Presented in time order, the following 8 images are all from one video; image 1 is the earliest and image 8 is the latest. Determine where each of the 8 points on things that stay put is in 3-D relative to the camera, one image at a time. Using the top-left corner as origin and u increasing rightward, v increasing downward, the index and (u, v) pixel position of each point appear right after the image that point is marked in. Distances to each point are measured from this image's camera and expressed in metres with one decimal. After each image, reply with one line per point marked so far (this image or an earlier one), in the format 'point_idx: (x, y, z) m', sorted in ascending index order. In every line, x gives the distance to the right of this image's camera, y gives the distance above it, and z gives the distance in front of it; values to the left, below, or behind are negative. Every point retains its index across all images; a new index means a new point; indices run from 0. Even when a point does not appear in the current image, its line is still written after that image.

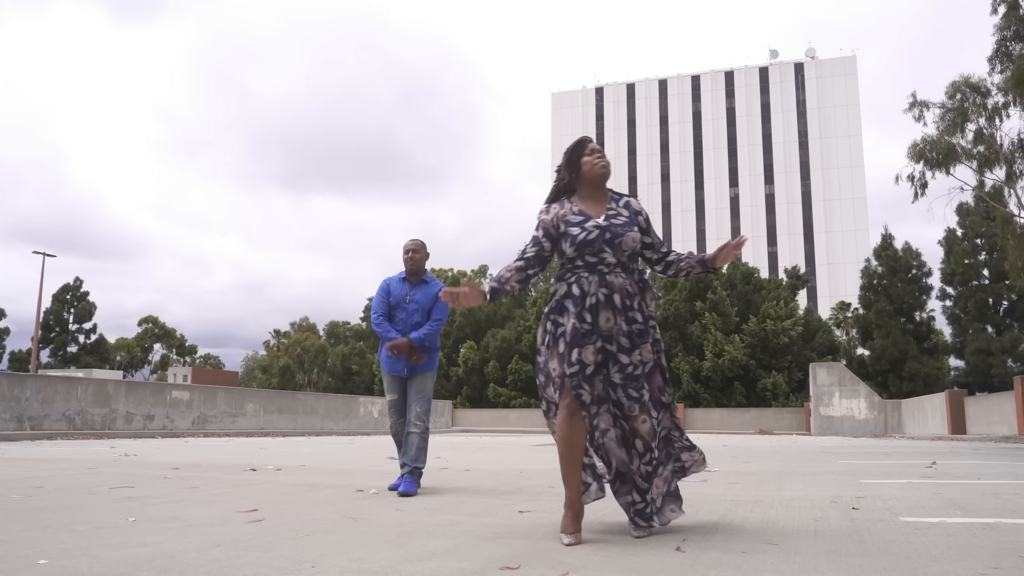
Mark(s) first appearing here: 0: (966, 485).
0: (+3.0, -1.3, +5.5) m
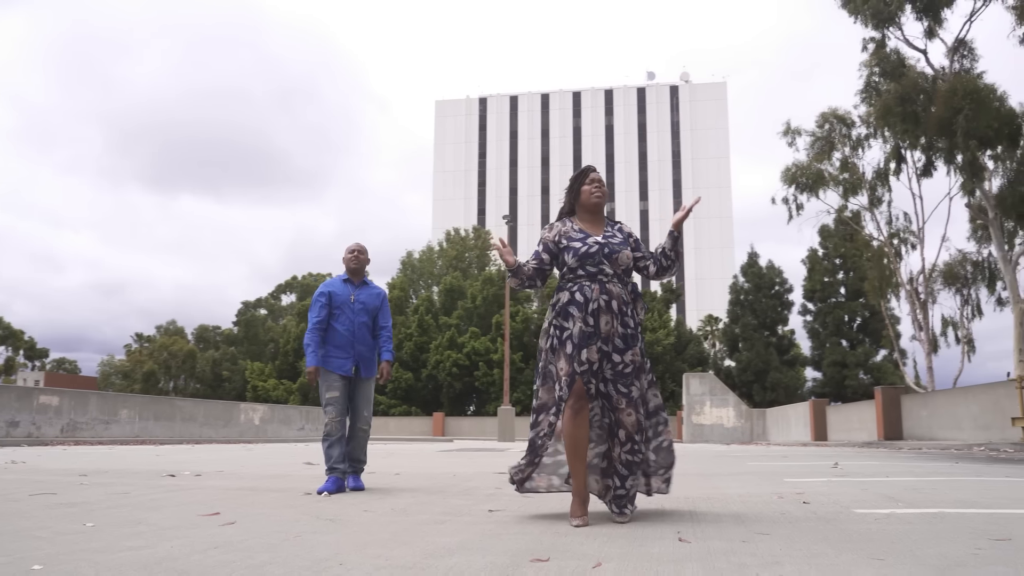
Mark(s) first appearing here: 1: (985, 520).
0: (+2.7, -1.4, +5.9) m
1: (+2.2, -1.1, +3.8) m
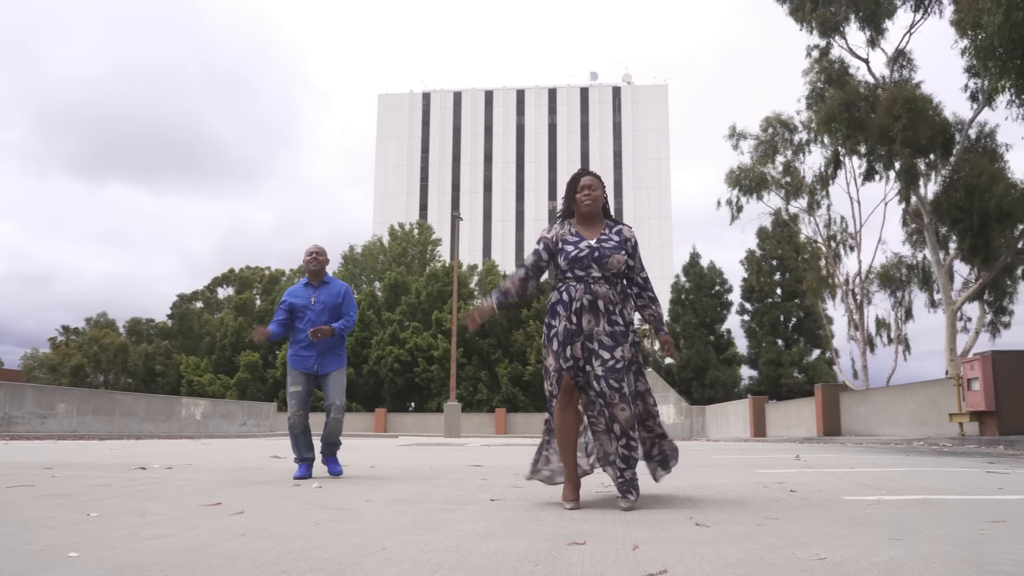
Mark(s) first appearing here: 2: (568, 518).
0: (+2.5, -1.4, +6.1) m
1: (+2.2, -1.0, +4.0) m
2: (+0.2, -1.0, +3.6) m
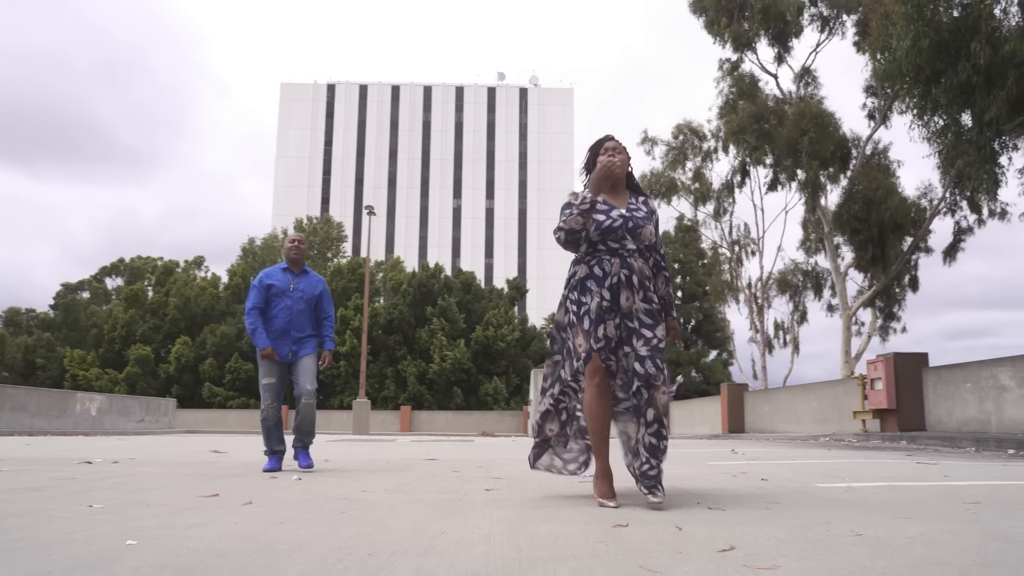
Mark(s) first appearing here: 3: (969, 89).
0: (+2.3, -1.4, +6.5) m
1: (+2.3, -1.1, +4.4) m
2: (+0.3, -1.0, +3.7) m
3: (+7.5, +3.2, +13.5) m
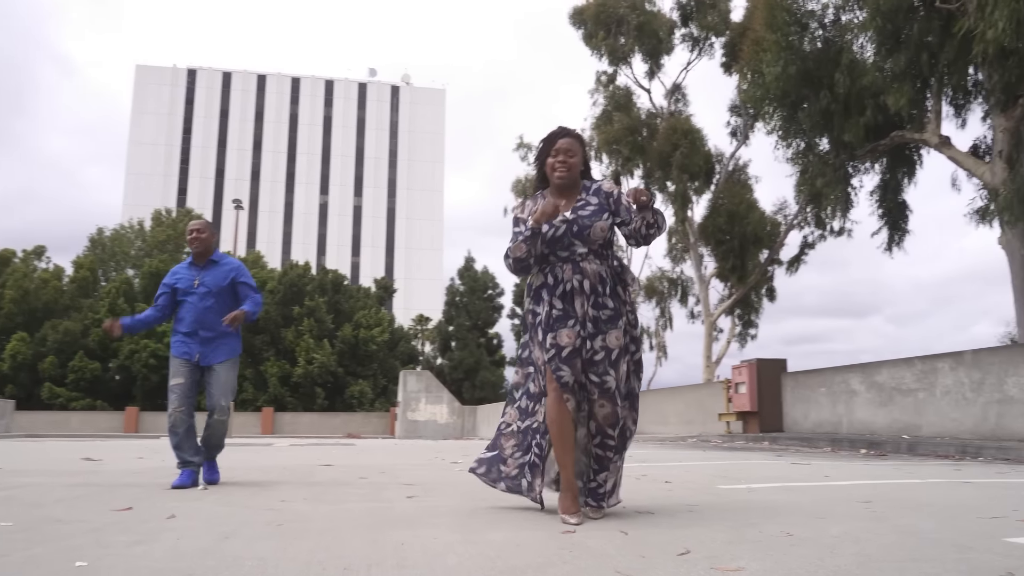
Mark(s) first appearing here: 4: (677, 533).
0: (+1.5, -1.5, +6.9) m
1: (+1.8, -1.2, +4.7) m
2: (0.0, -1.0, +3.8) m
3: (+5.6, +3.0, +14.7) m
4: (+0.6, -0.9, +3.0) m
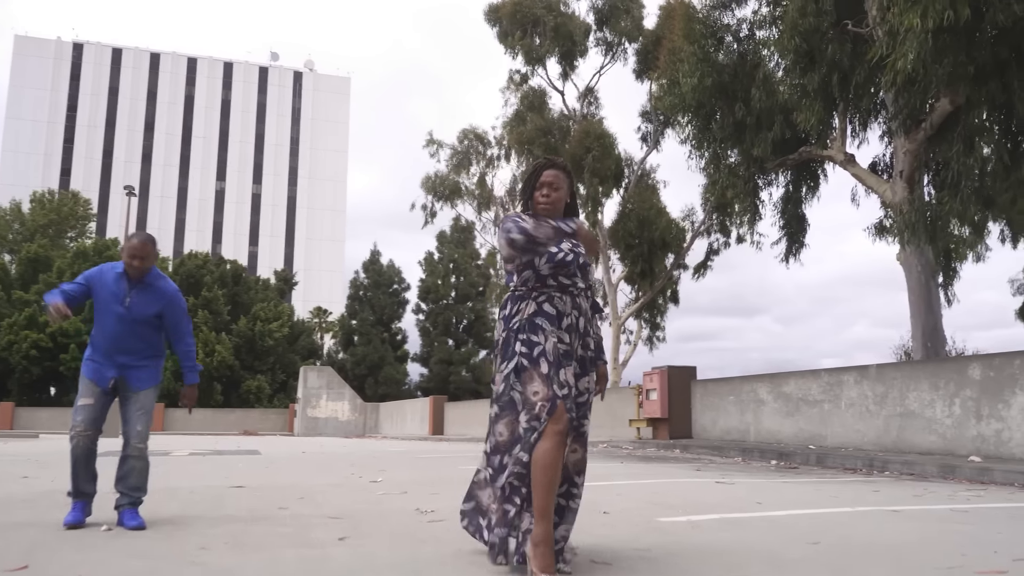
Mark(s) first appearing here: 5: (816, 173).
0: (+0.9, -1.6, +6.8) m
1: (+1.5, -1.3, +4.7) m
2: (-0.2, -1.2, +3.6) m
3: (+4.1, +2.9, +15.0) m
4: (+0.5, -1.1, +2.8) m
5: (+6.0, +2.2, +16.3) m
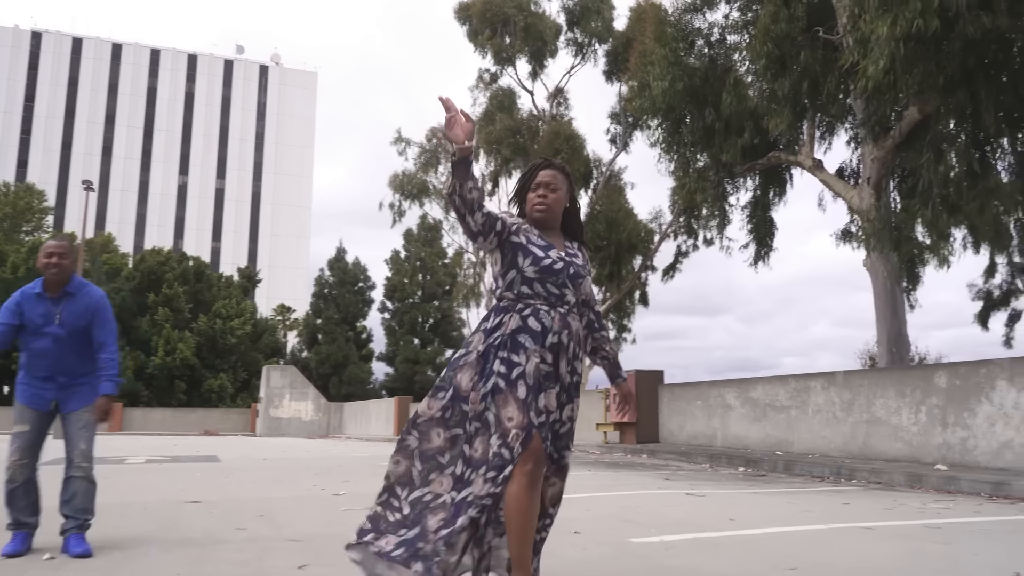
0: (+0.6, -1.7, +6.7) m
1: (+1.3, -1.4, +4.6) m
2: (-0.3, -1.3, +3.4) m
3: (+3.6, +2.8, +15.0) m
4: (+0.4, -1.1, +2.7) m
5: (+5.3, +2.2, +16.3) m
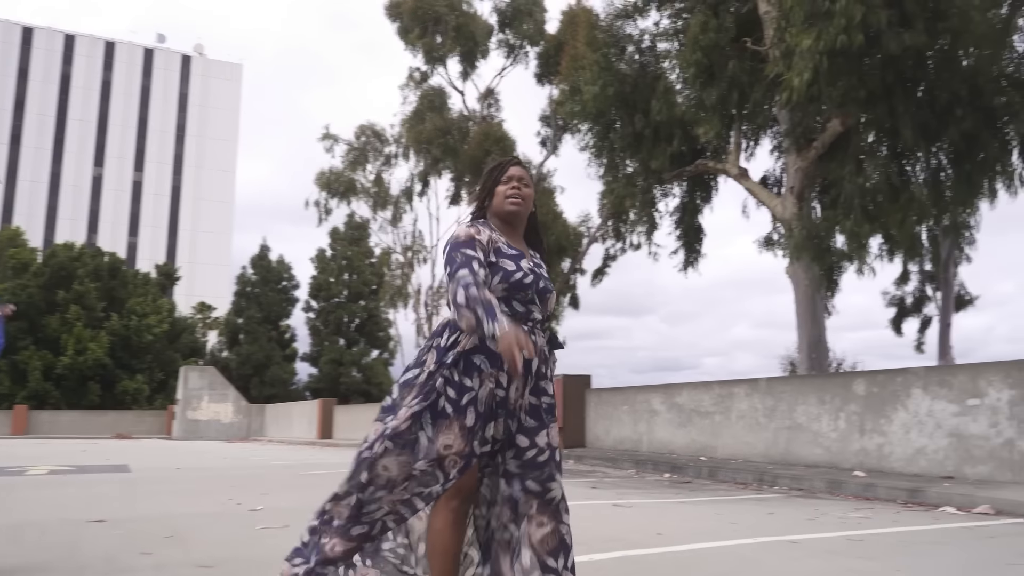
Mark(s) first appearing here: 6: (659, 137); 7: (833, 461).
0: (0.0, -1.8, +6.5) m
1: (+0.9, -1.5, +4.5) m
2: (-0.6, -1.3, +3.2) m
3: (+2.3, +2.7, +15.0) m
4: (+0.1, -1.2, +2.5) m
5: (+3.9, +2.0, +16.6) m
6: (+2.6, +2.7, +14.8) m
7: (+3.8, -2.1, +9.9) m
